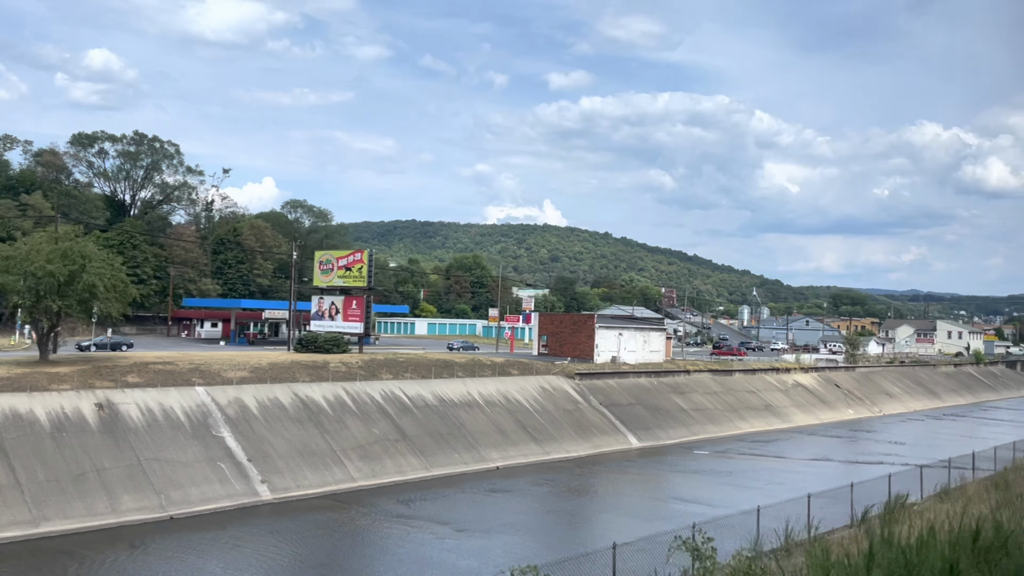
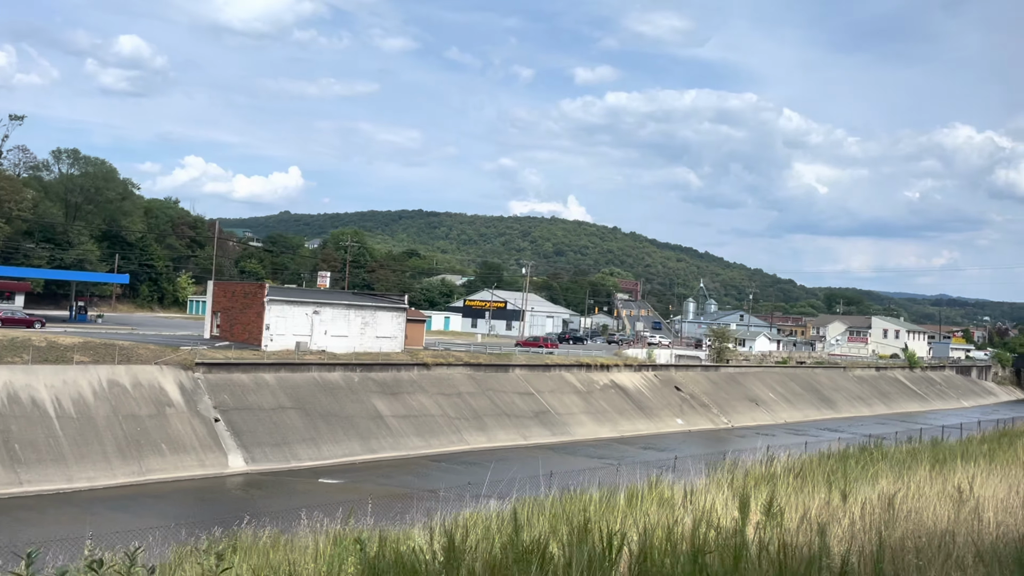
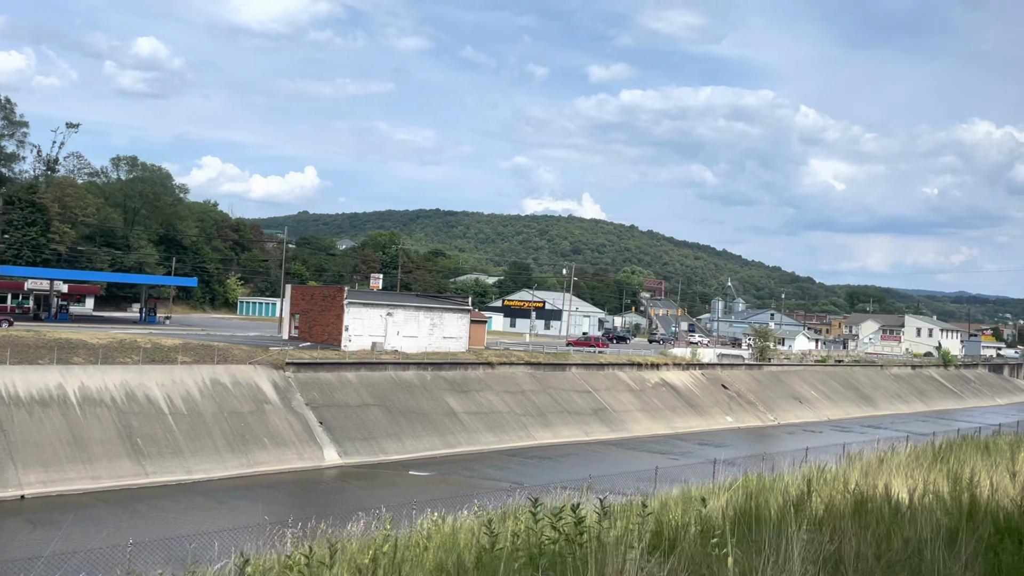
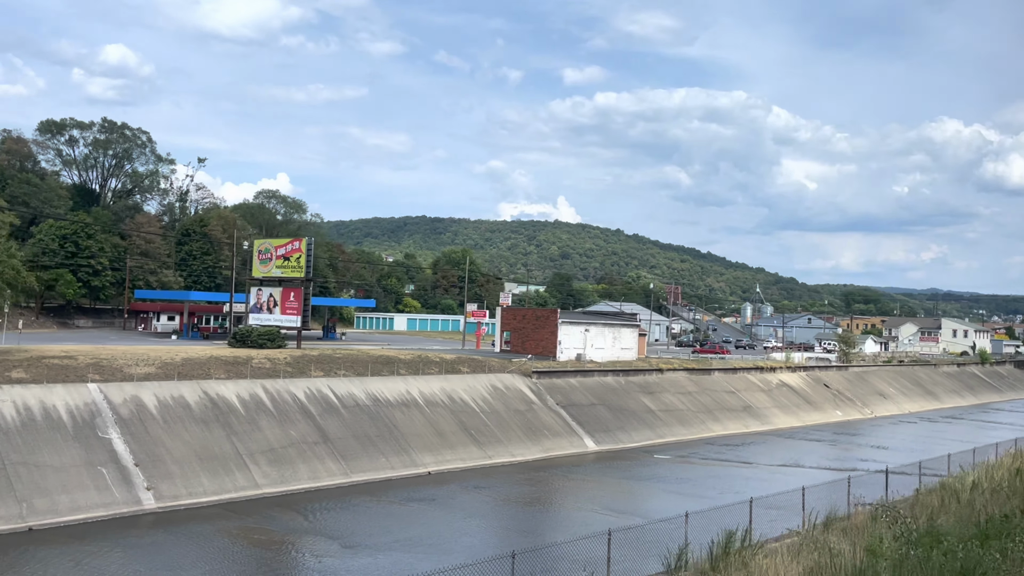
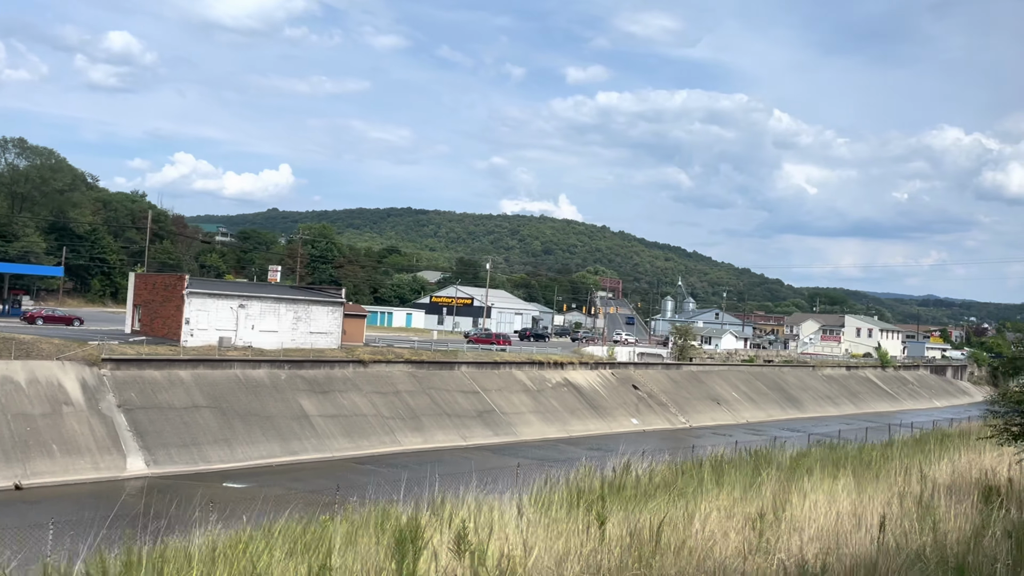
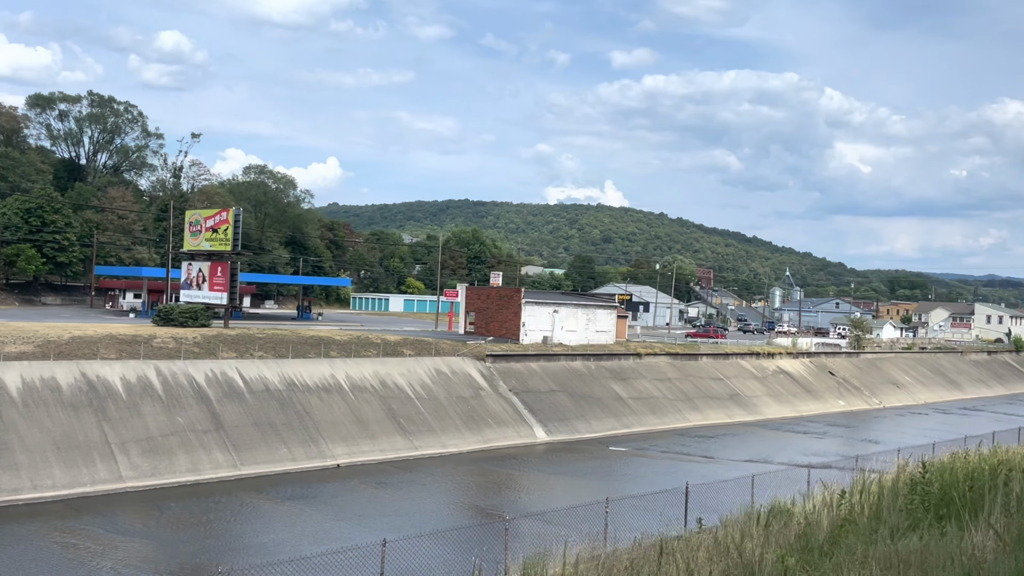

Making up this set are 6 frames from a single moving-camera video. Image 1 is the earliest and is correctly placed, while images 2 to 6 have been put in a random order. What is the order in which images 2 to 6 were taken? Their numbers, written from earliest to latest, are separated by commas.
4, 6, 3, 2, 5
